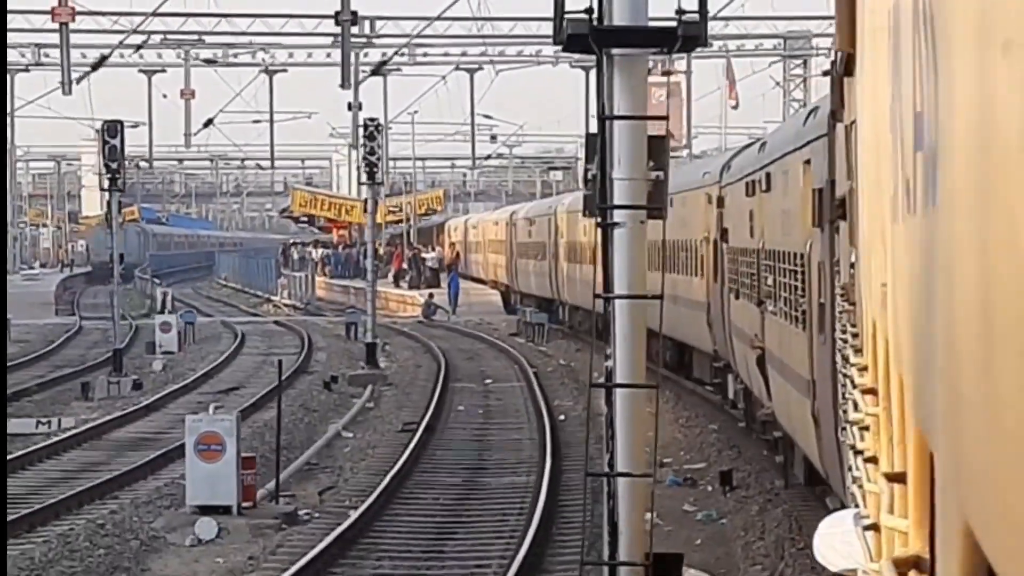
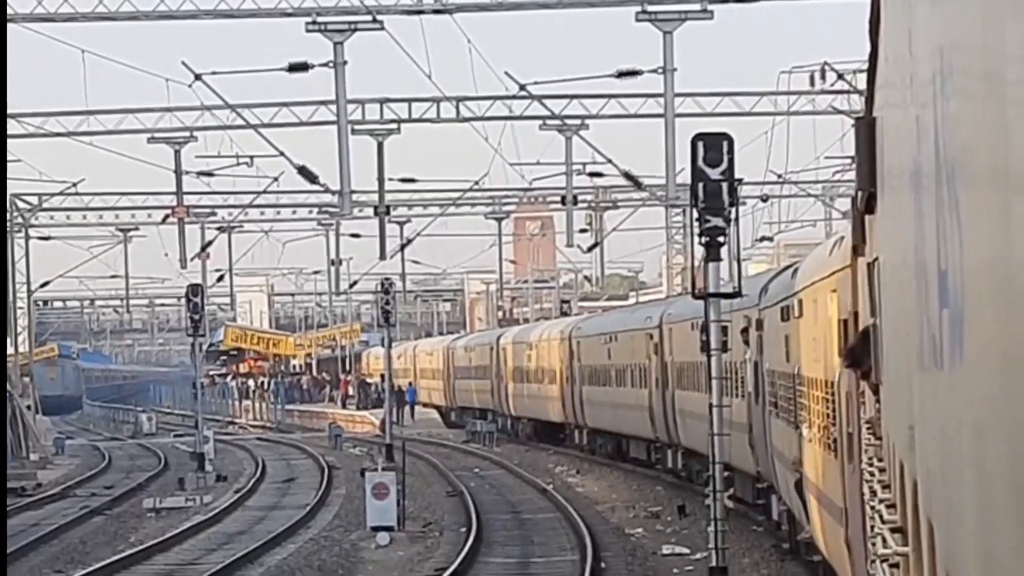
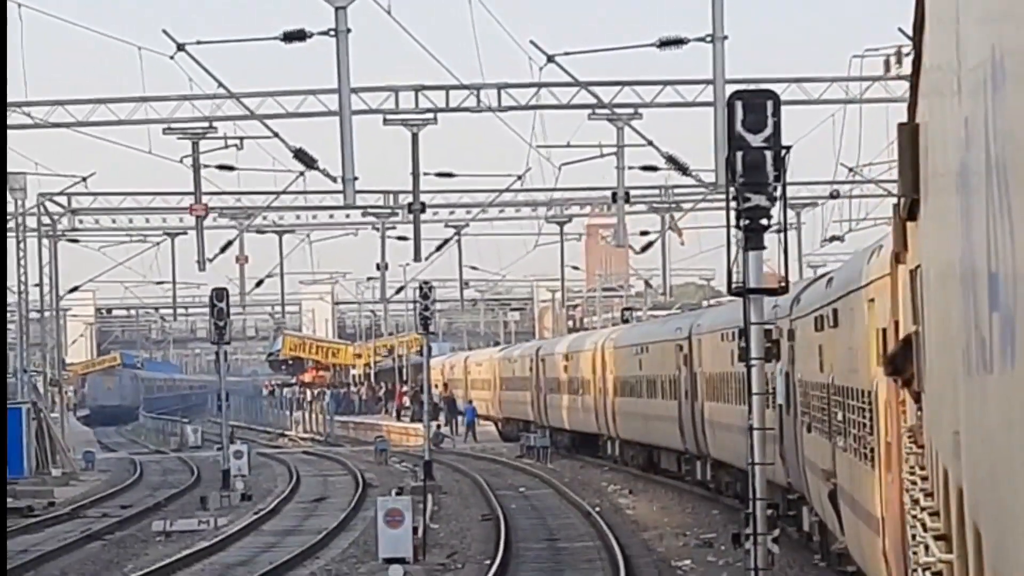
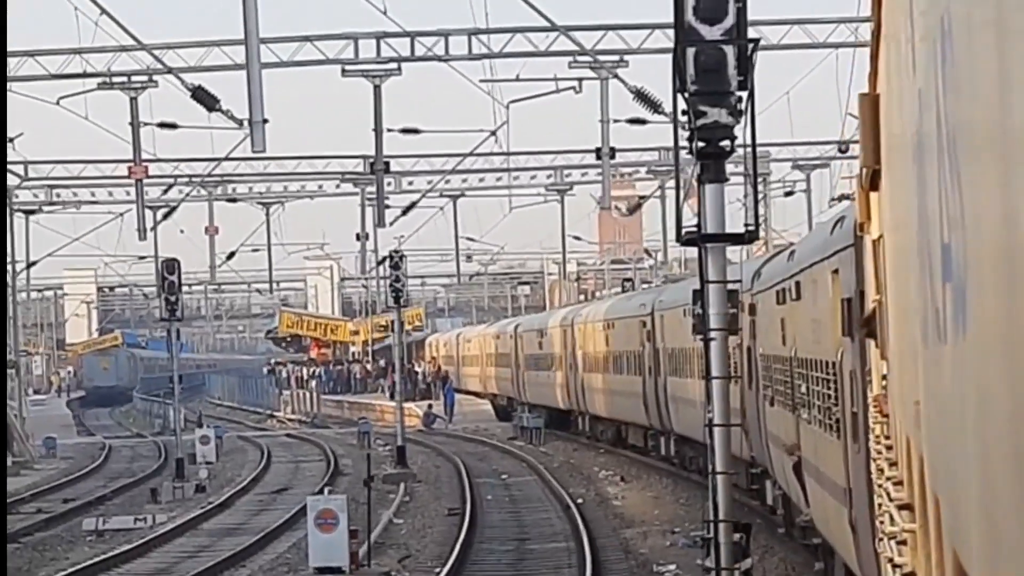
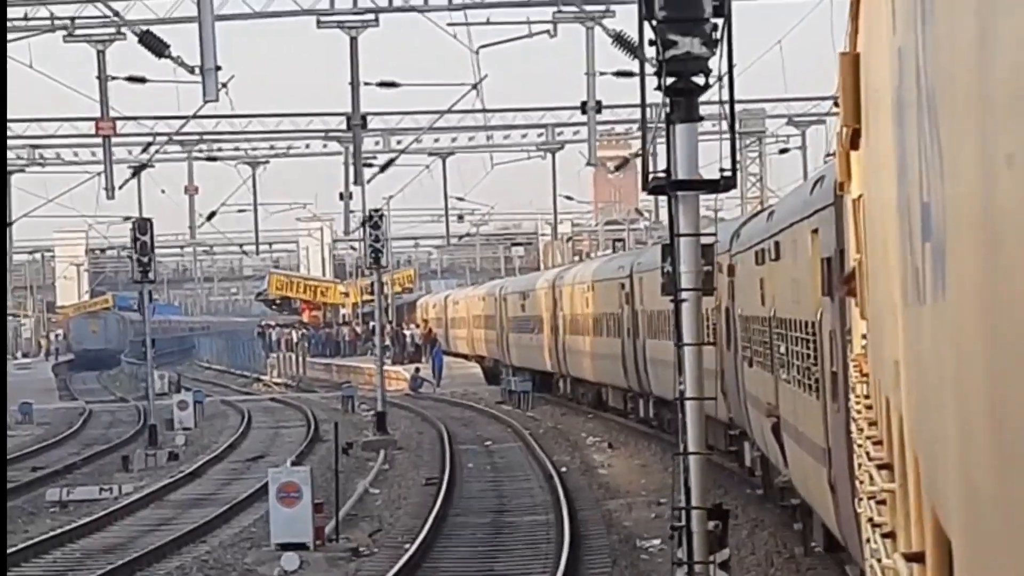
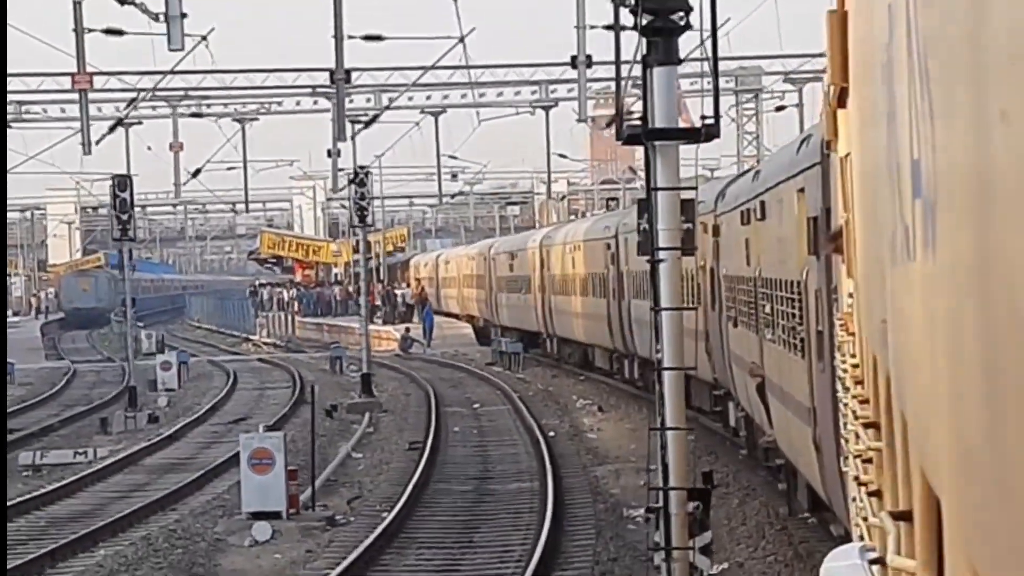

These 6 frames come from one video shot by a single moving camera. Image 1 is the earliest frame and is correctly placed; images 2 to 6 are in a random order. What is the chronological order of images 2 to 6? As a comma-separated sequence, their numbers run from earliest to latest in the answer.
6, 5, 4, 3, 2
